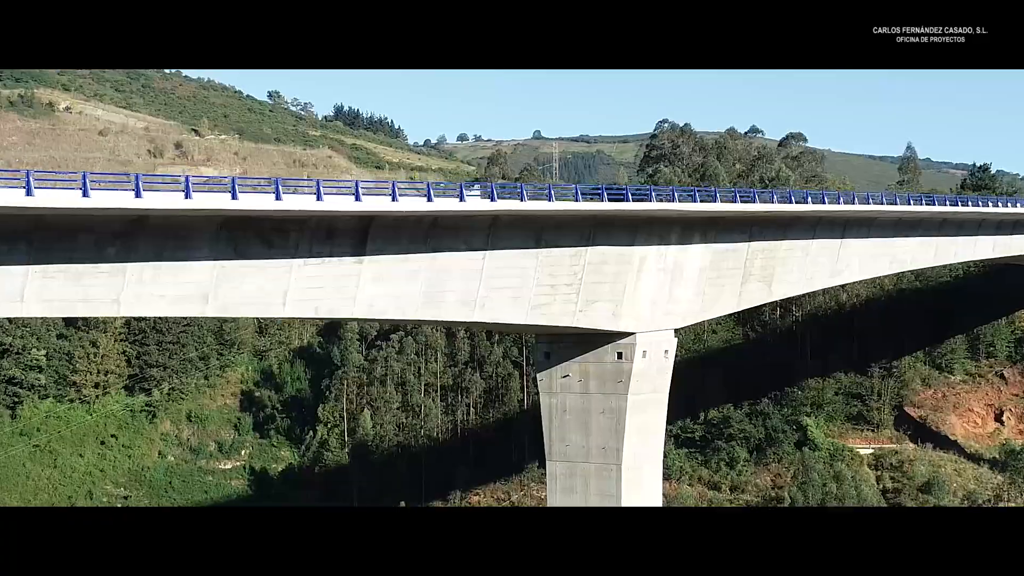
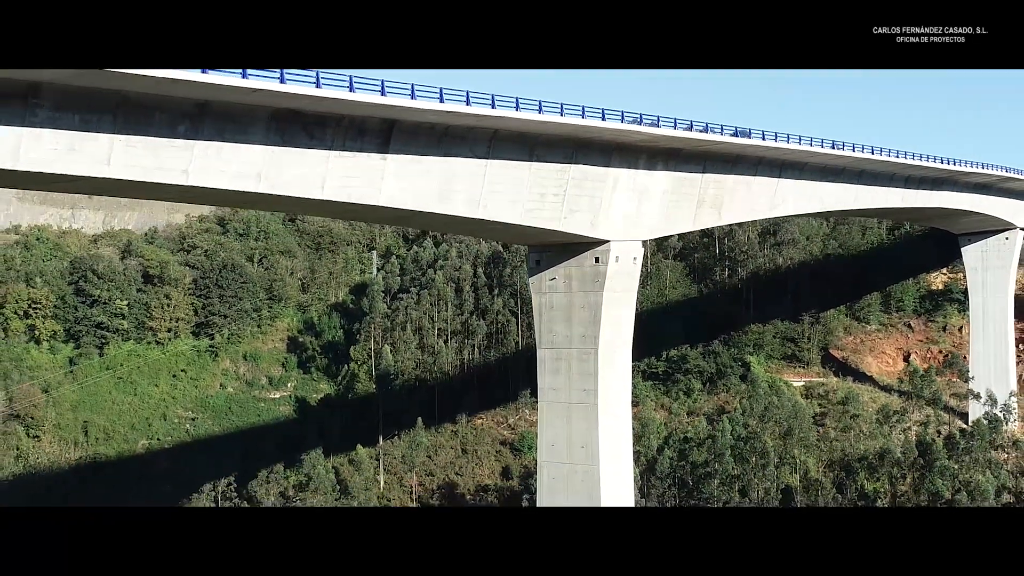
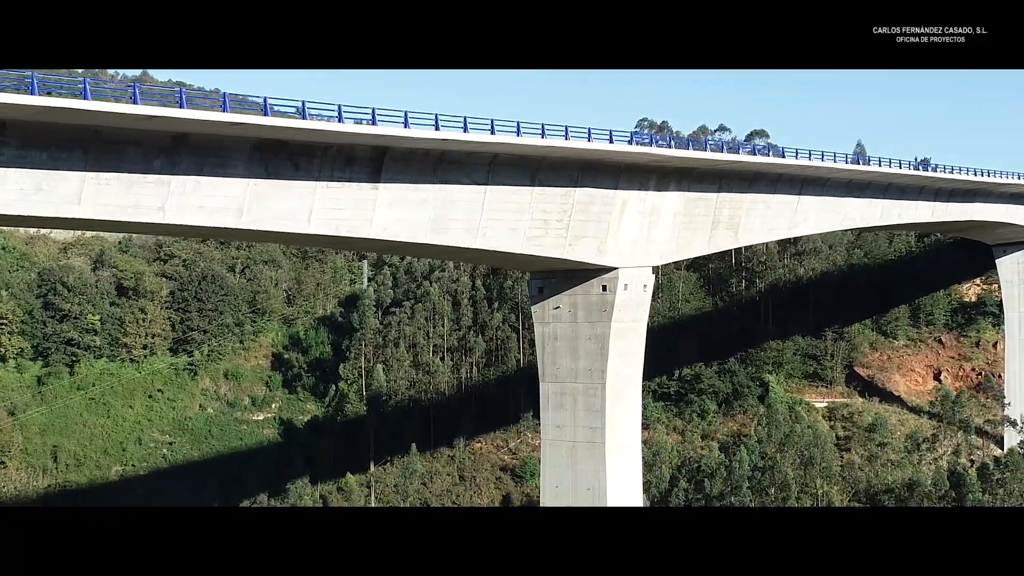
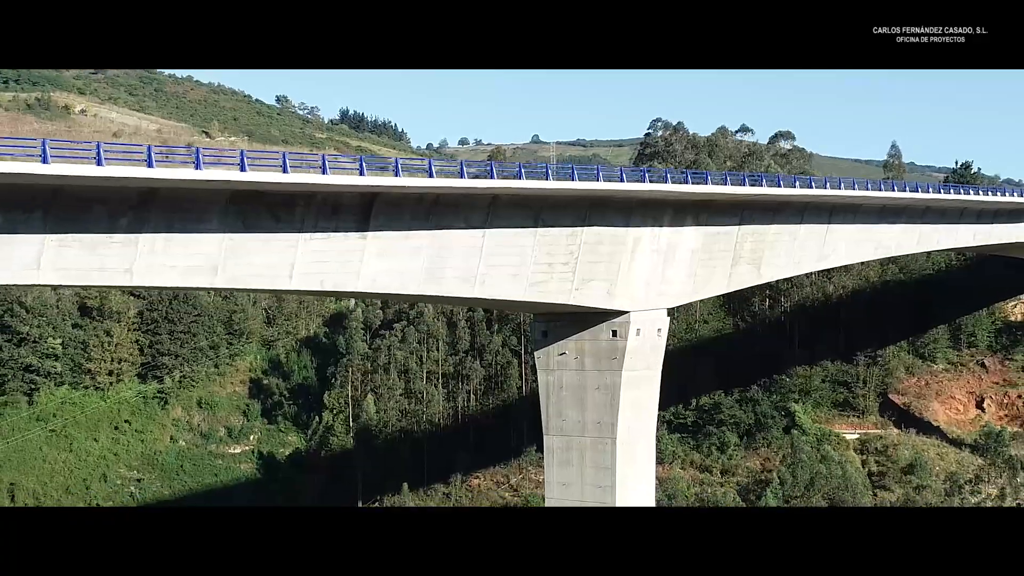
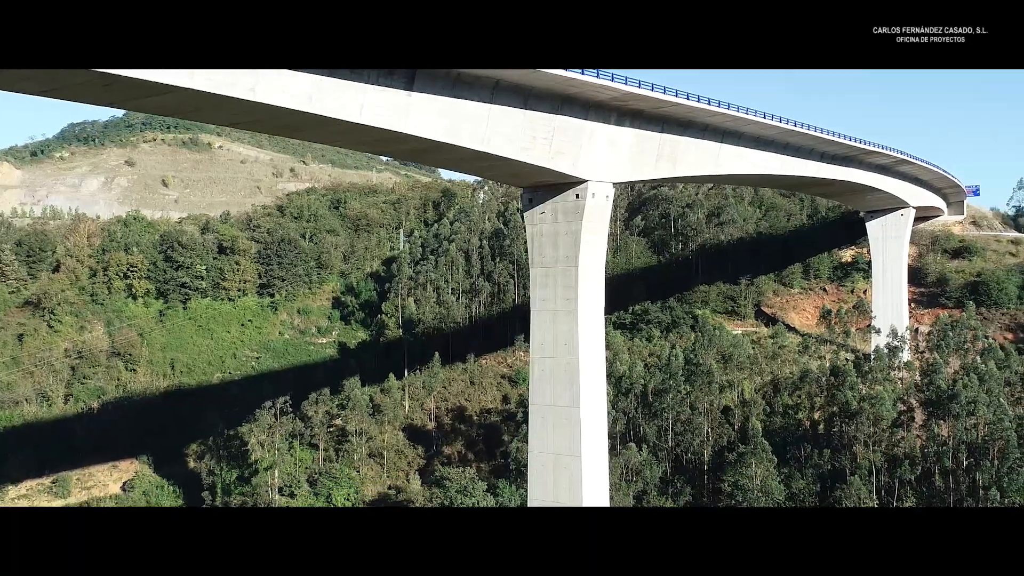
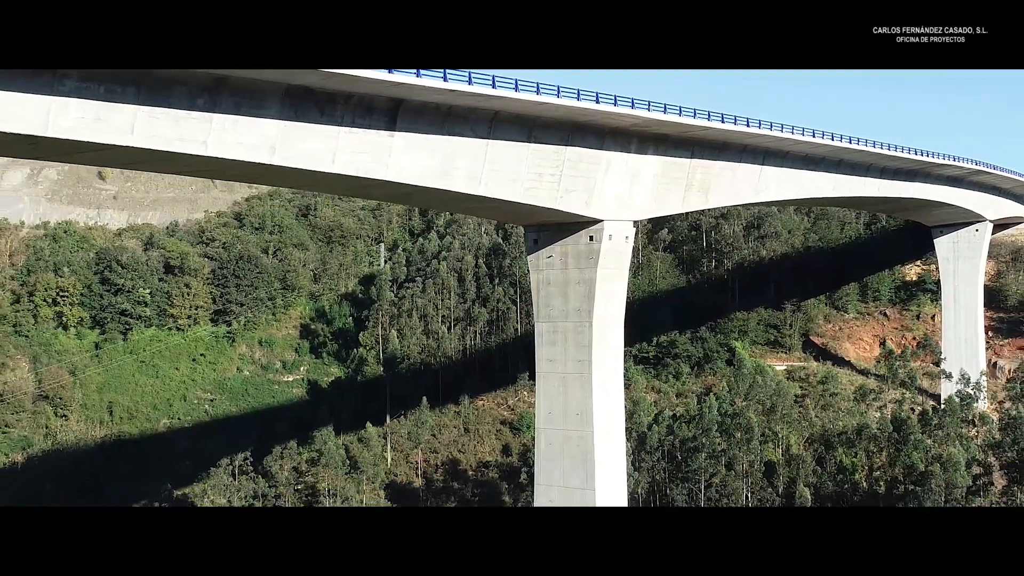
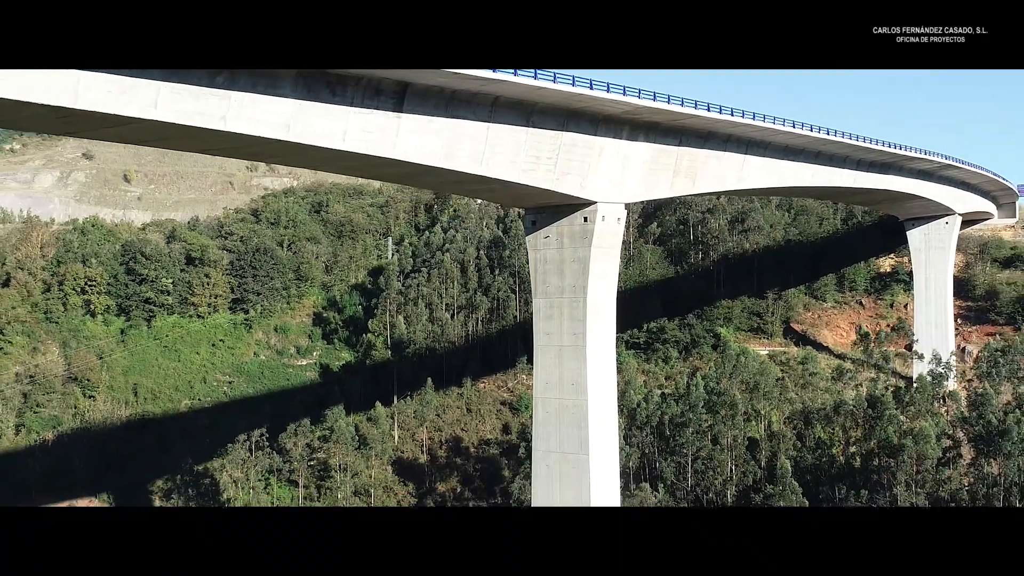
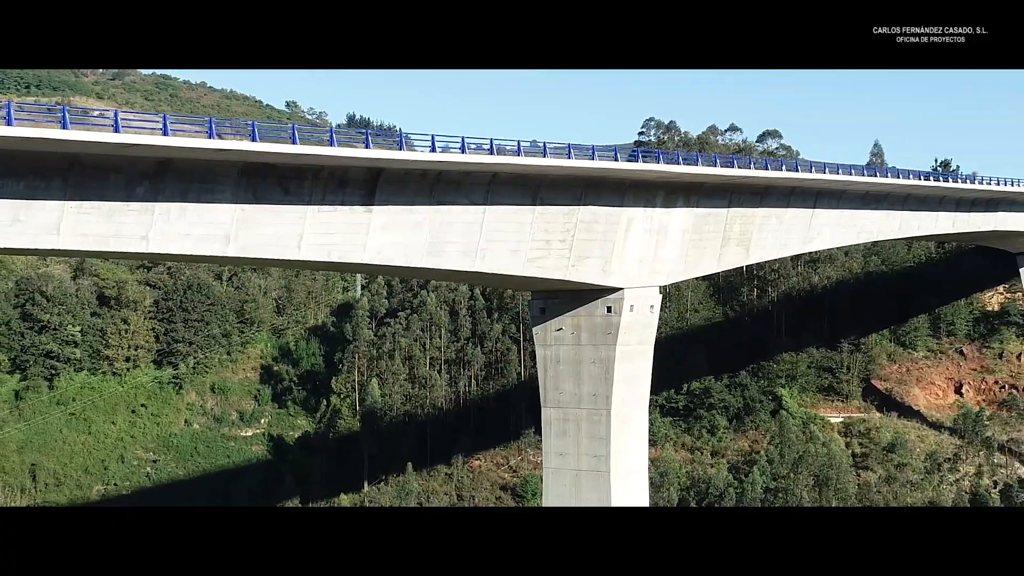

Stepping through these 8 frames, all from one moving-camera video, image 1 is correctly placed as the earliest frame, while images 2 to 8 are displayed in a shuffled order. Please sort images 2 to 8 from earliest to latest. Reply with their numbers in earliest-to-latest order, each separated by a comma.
4, 8, 3, 2, 6, 7, 5
